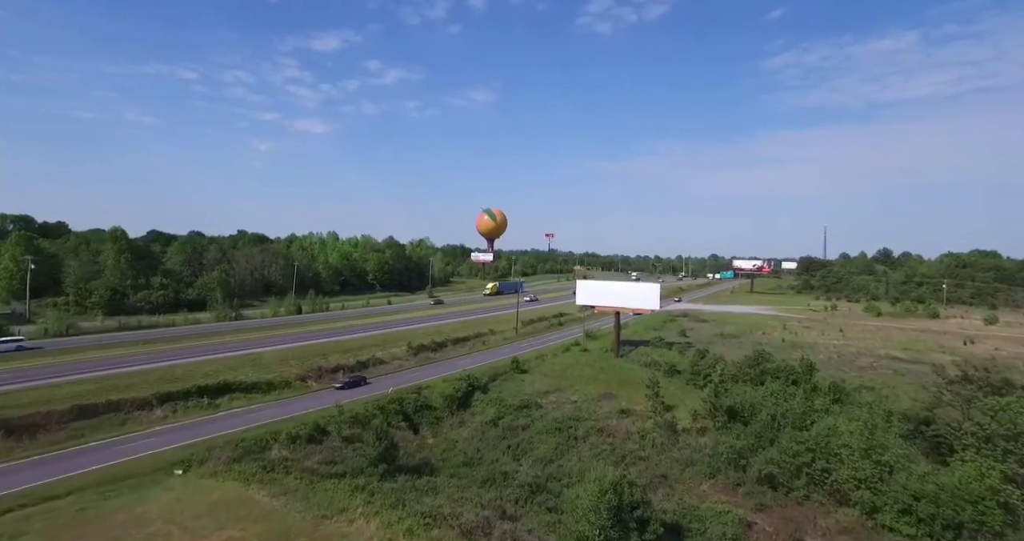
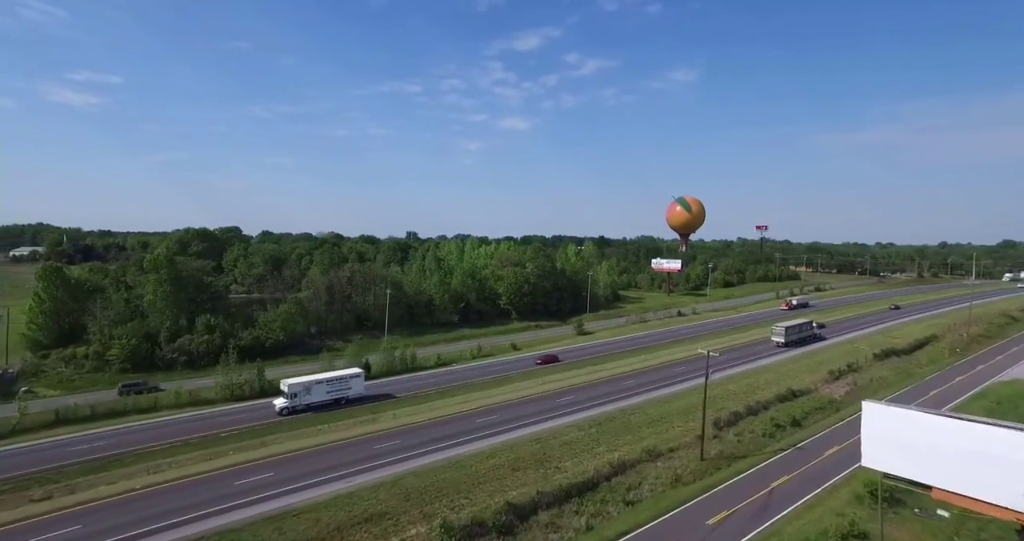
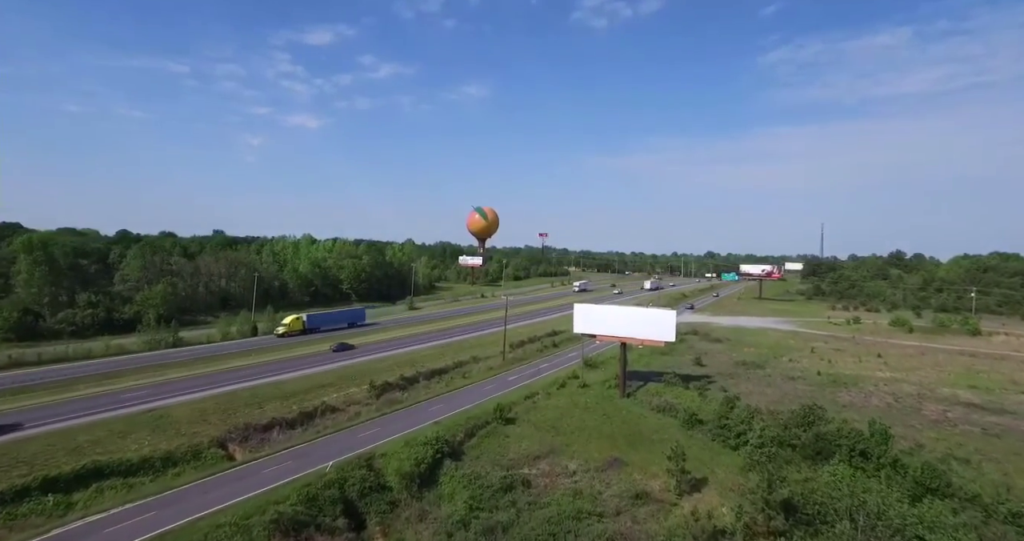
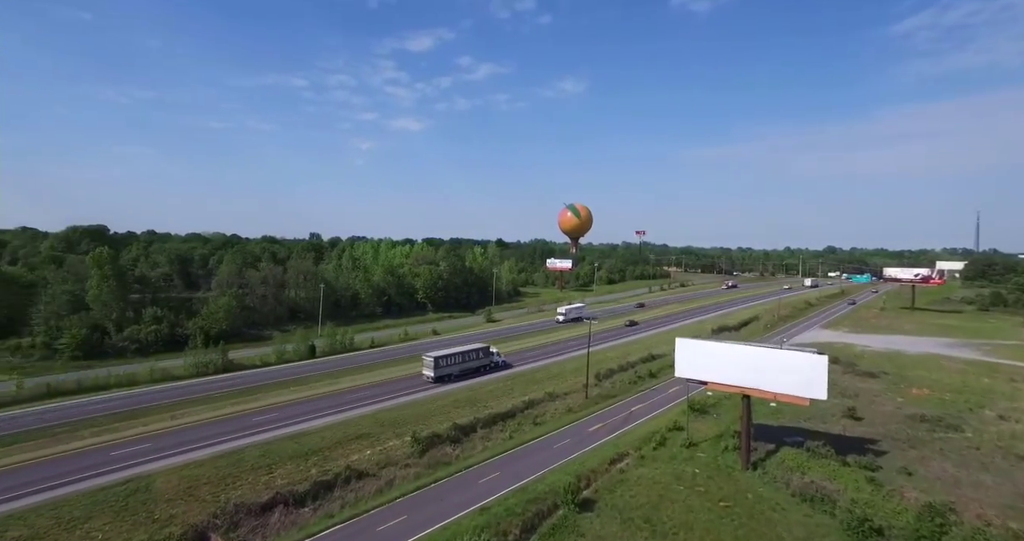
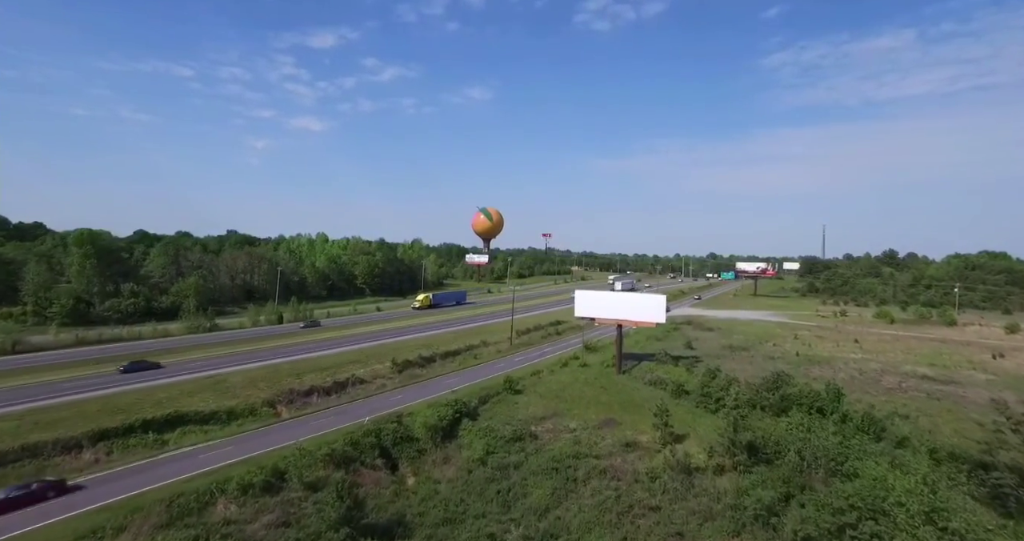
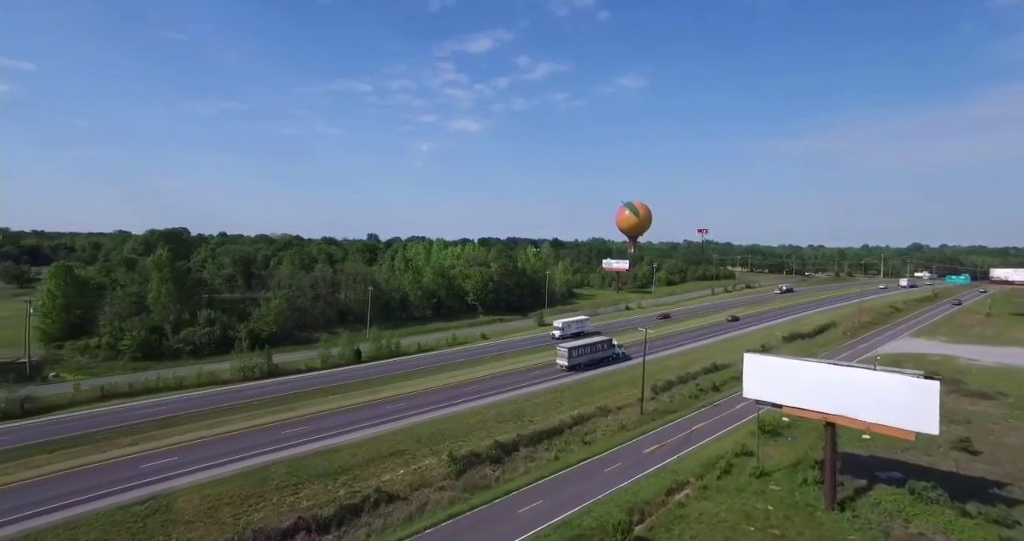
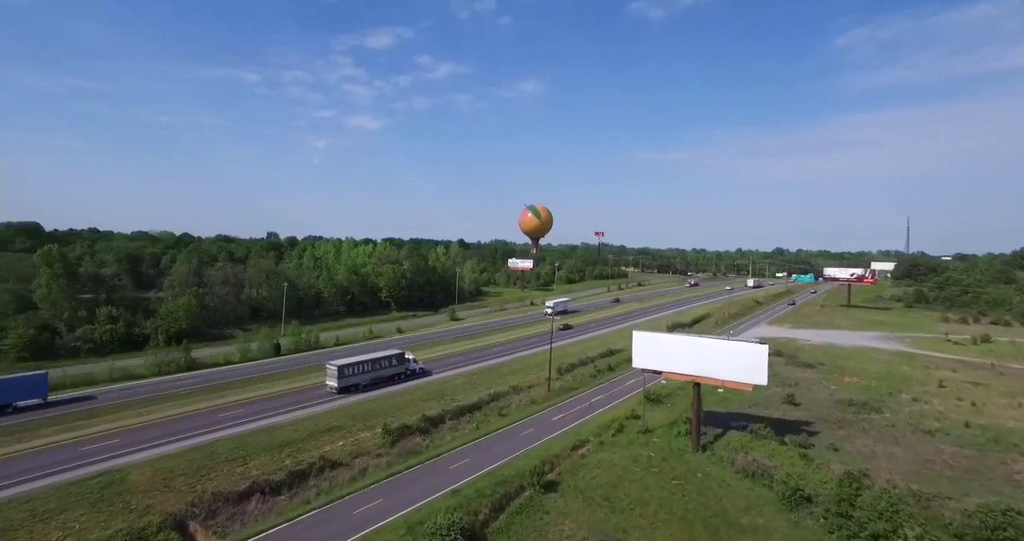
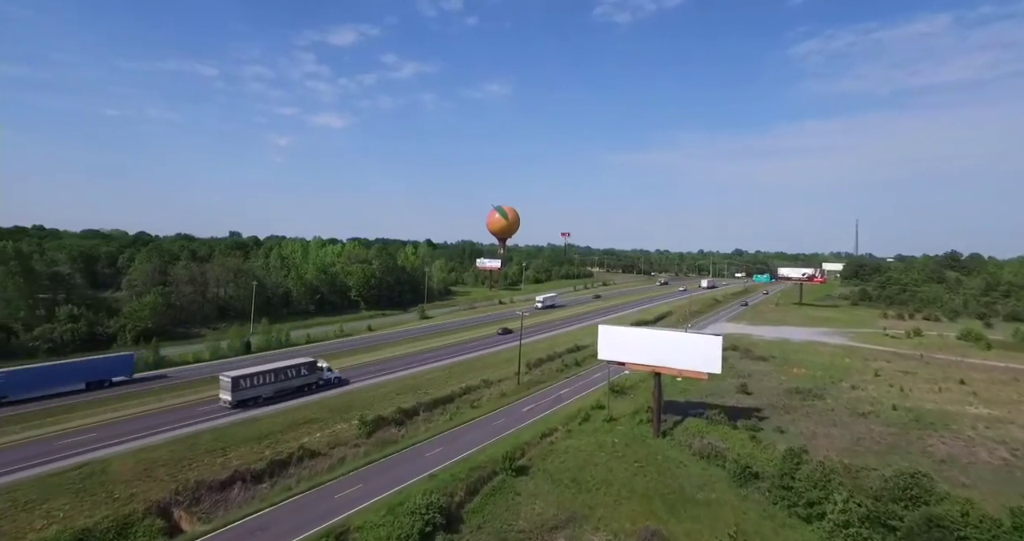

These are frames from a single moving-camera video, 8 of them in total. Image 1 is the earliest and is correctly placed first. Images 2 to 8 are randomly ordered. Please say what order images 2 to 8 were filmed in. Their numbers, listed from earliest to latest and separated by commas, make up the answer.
5, 3, 8, 7, 4, 6, 2
